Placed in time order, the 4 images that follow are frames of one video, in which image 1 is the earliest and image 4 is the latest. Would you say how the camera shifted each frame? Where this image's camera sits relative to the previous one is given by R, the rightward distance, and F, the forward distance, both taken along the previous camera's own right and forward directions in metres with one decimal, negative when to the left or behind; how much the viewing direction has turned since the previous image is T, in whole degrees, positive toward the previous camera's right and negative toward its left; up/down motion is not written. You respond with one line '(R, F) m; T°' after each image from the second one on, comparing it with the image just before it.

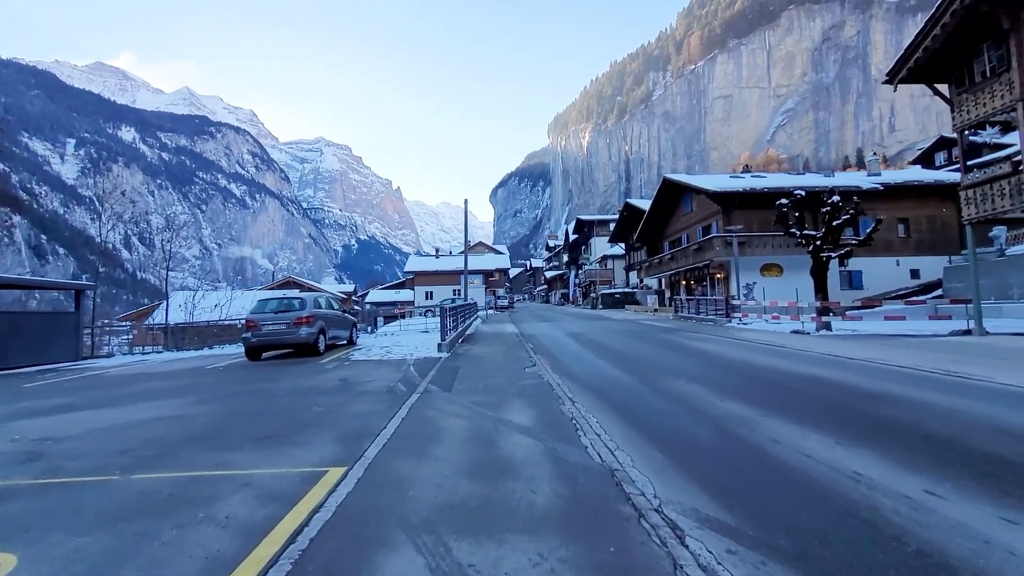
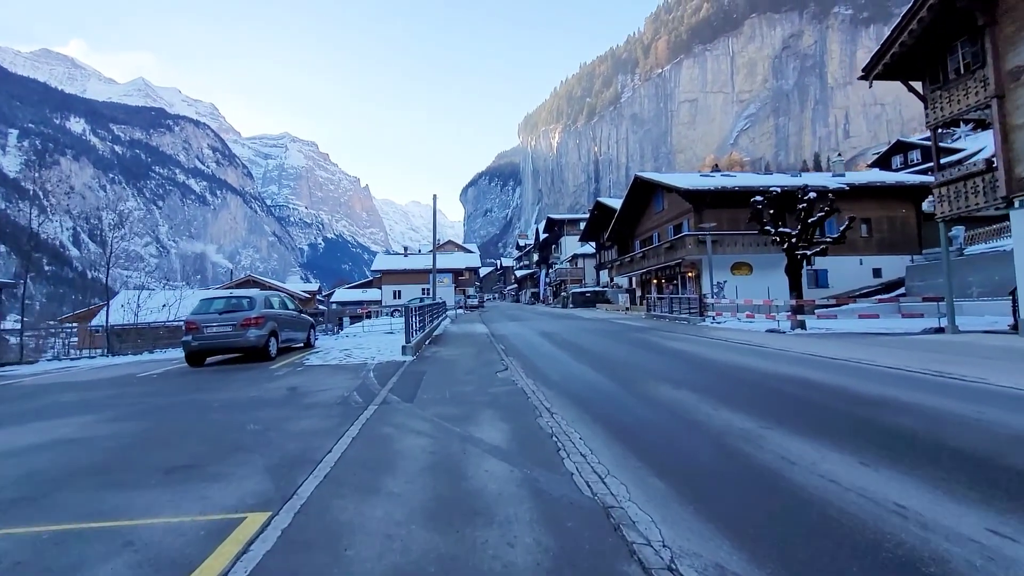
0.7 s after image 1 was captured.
(0.0, +0.8) m; +3°
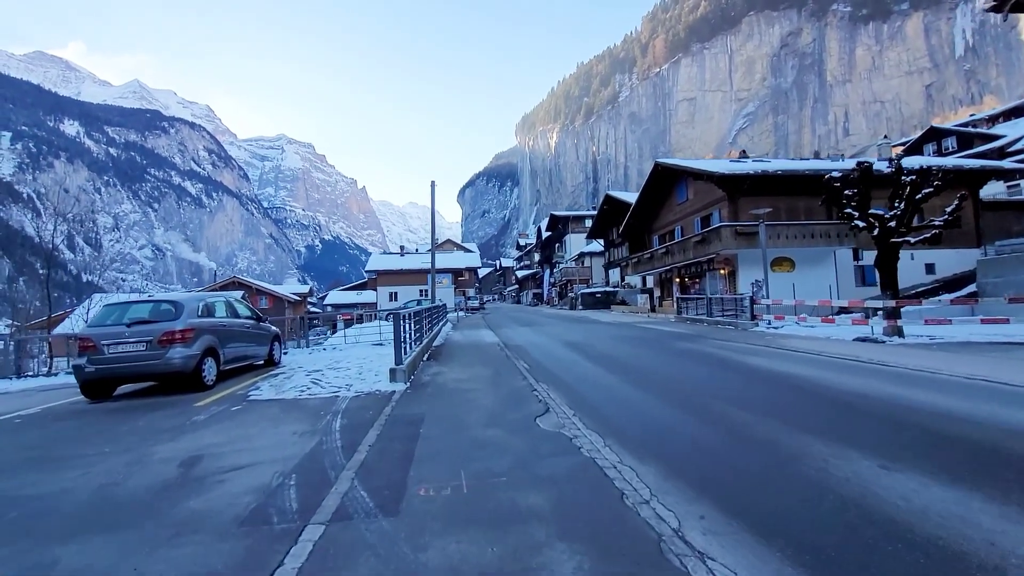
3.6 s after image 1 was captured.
(-0.5, +3.4) m; 0°
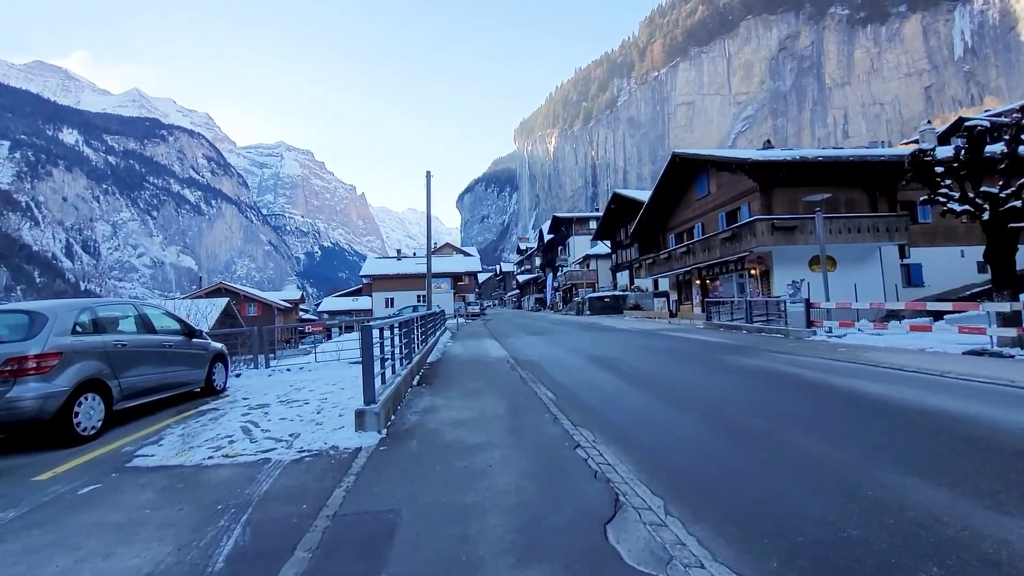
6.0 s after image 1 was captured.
(-0.3, +2.8) m; 0°
